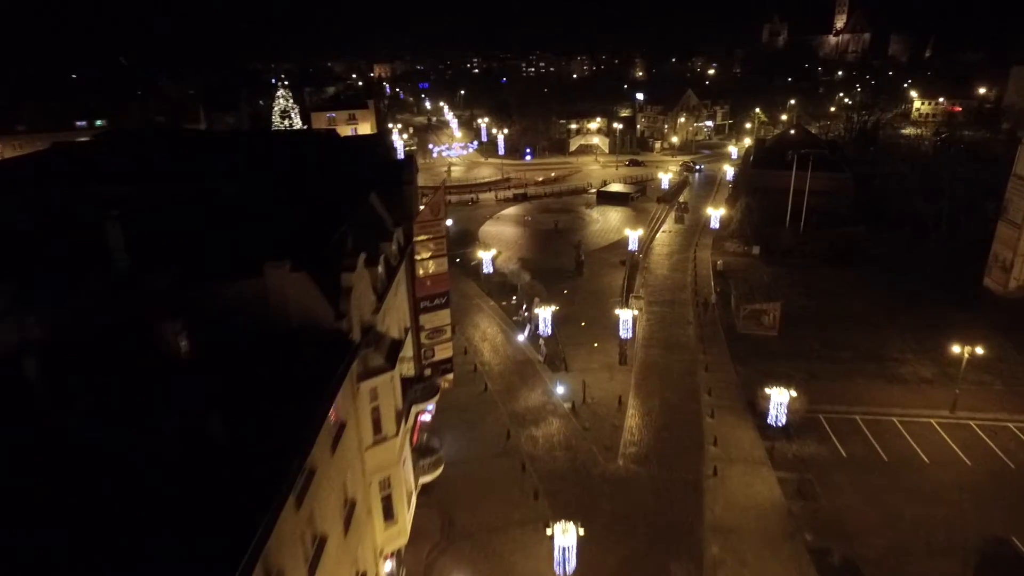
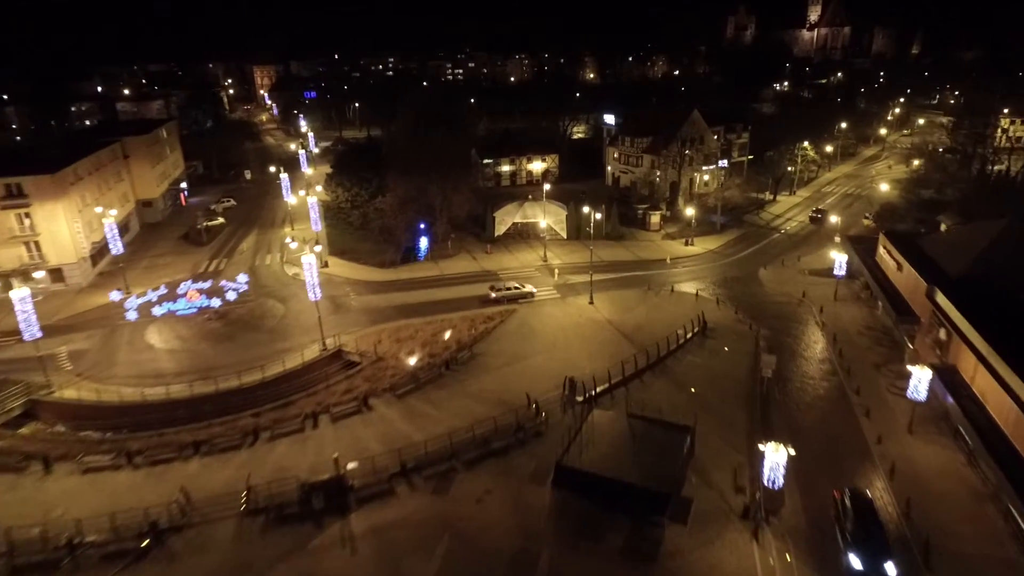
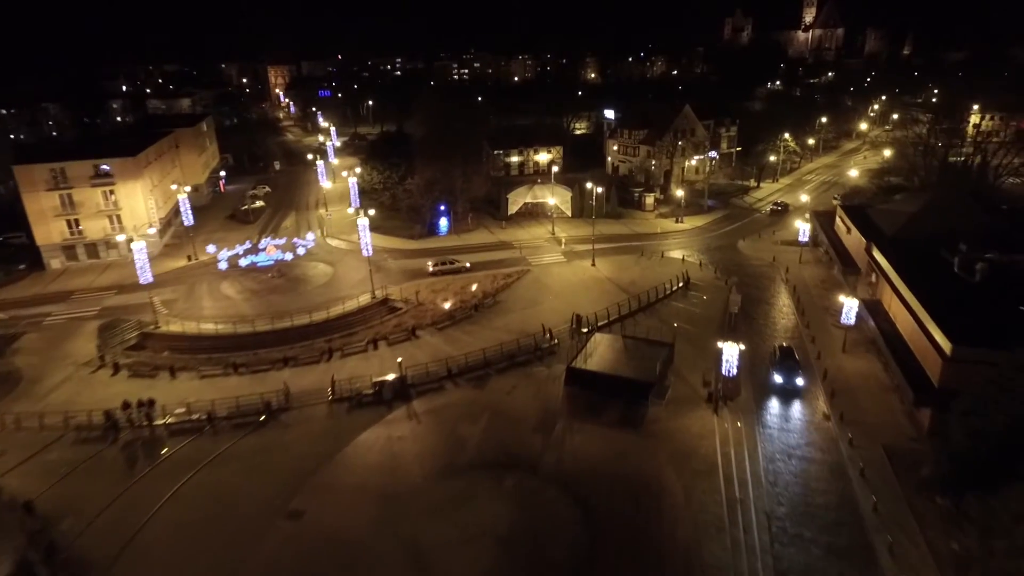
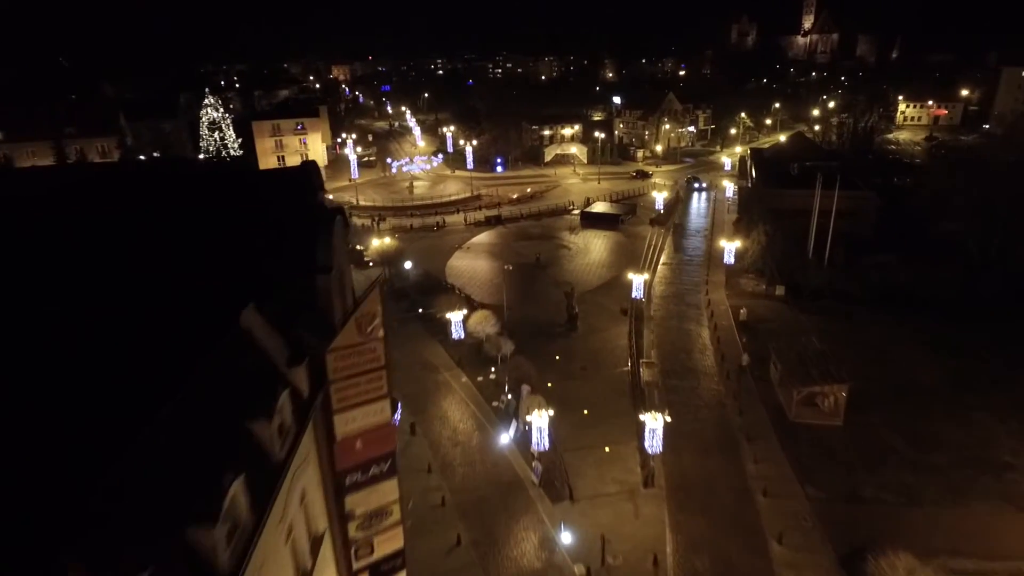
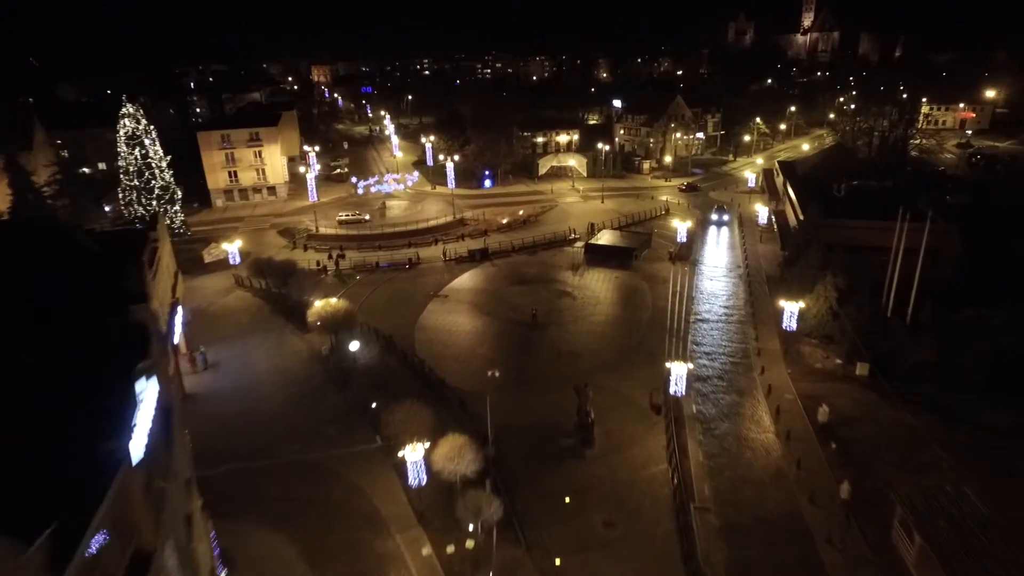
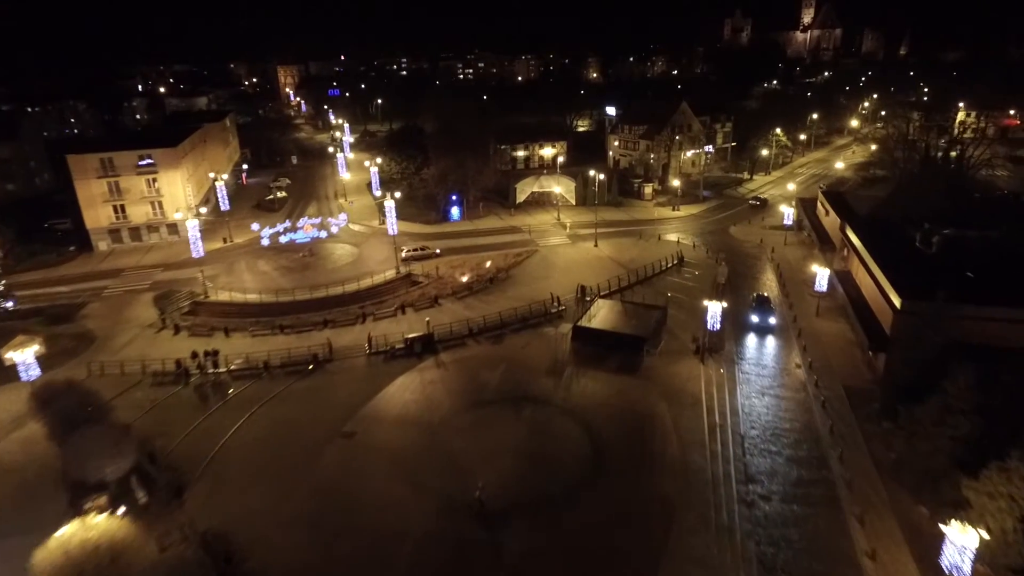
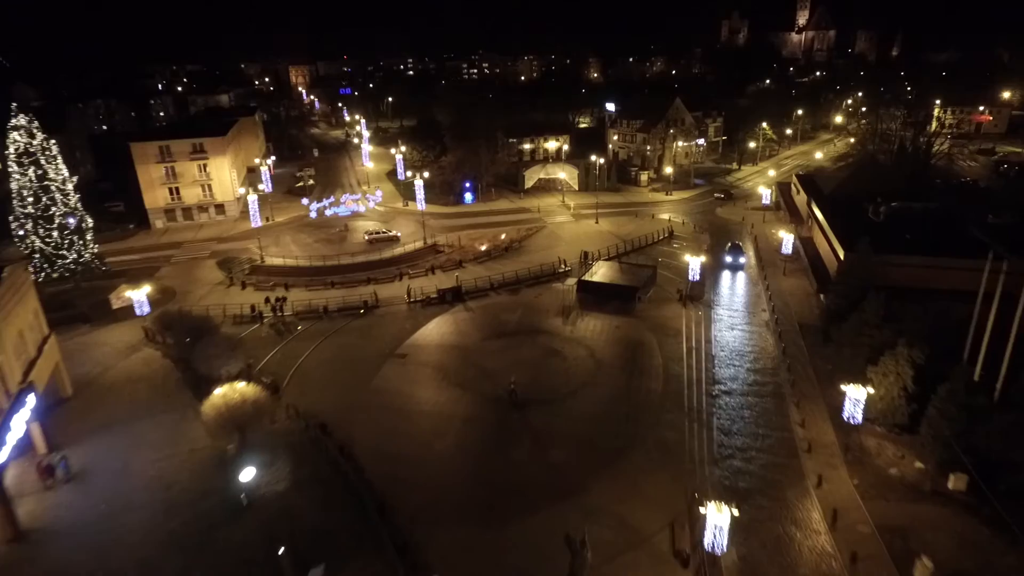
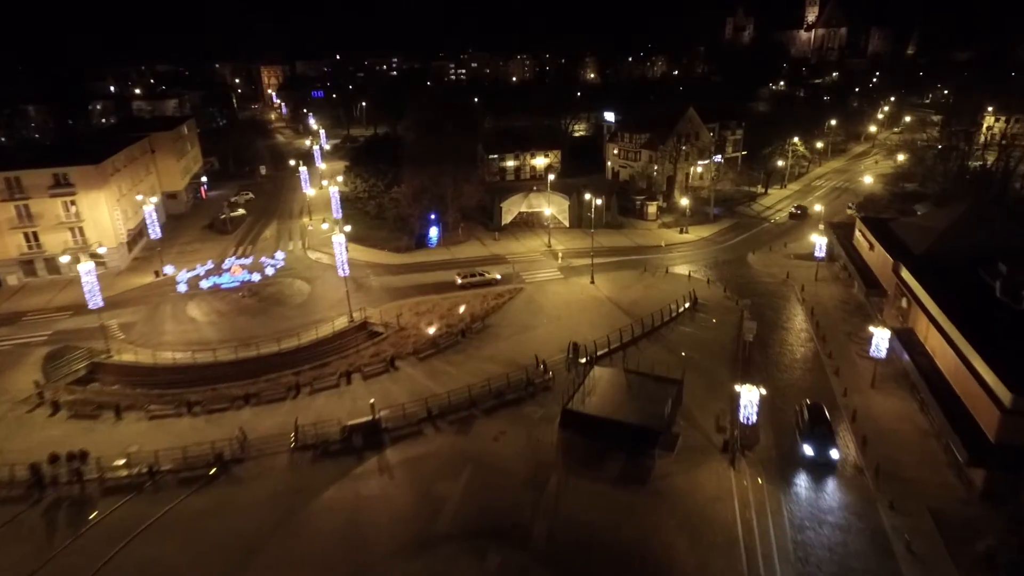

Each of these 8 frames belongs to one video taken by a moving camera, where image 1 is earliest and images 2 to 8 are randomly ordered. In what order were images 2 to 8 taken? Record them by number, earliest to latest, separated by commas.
4, 5, 7, 6, 3, 8, 2
